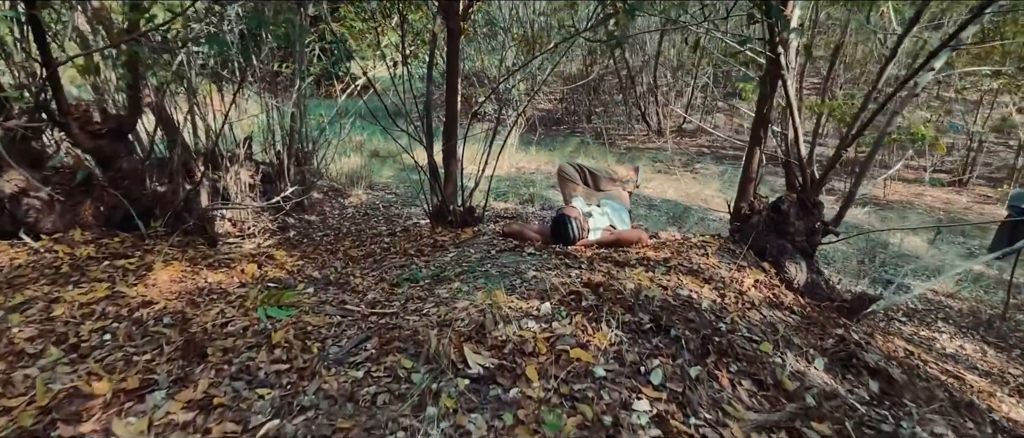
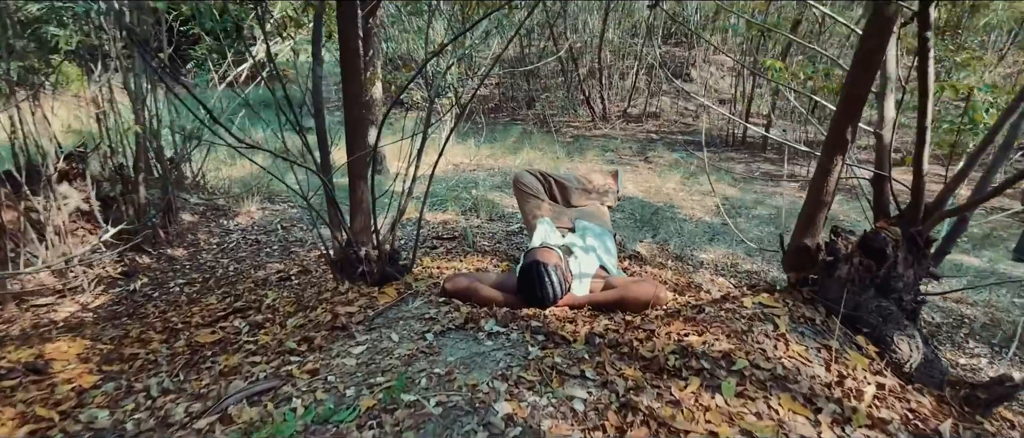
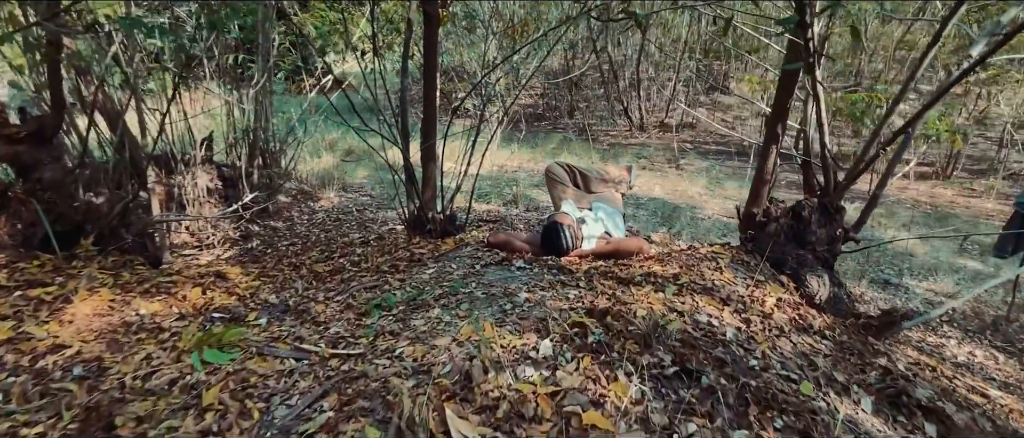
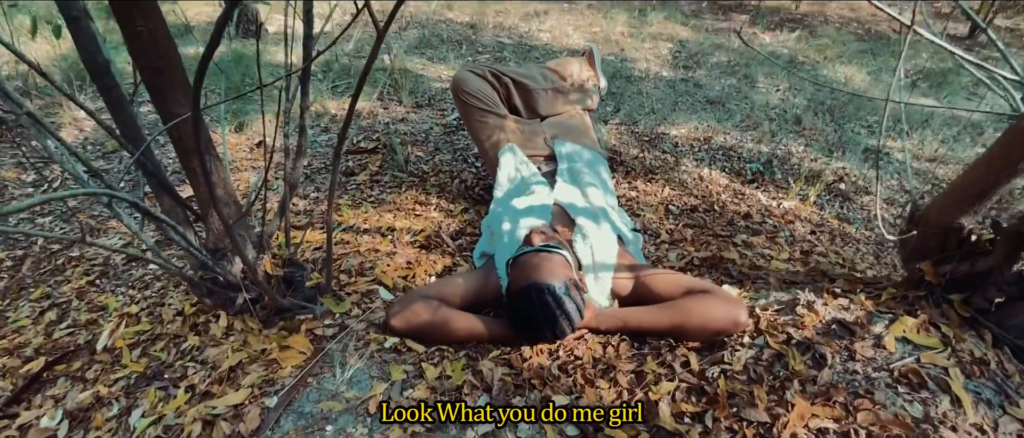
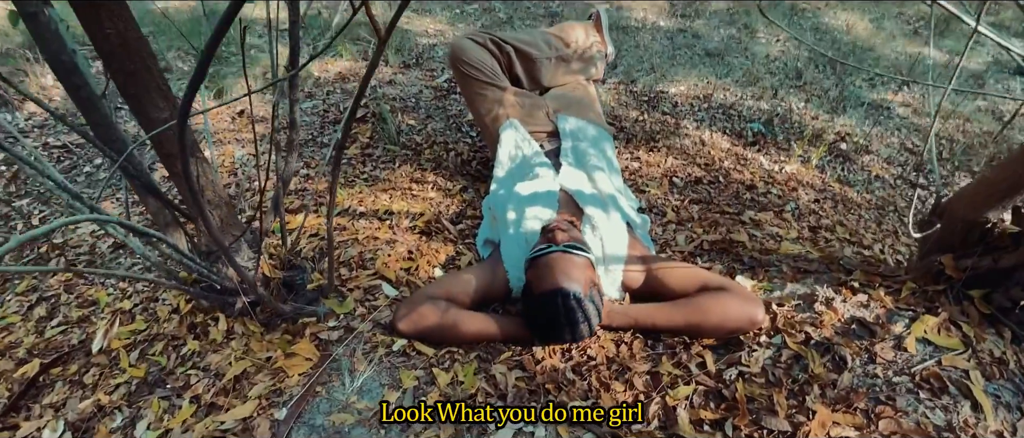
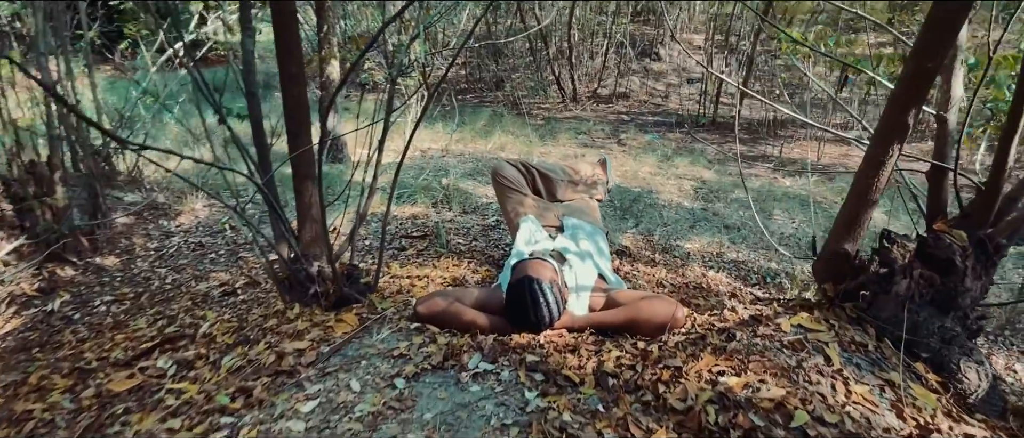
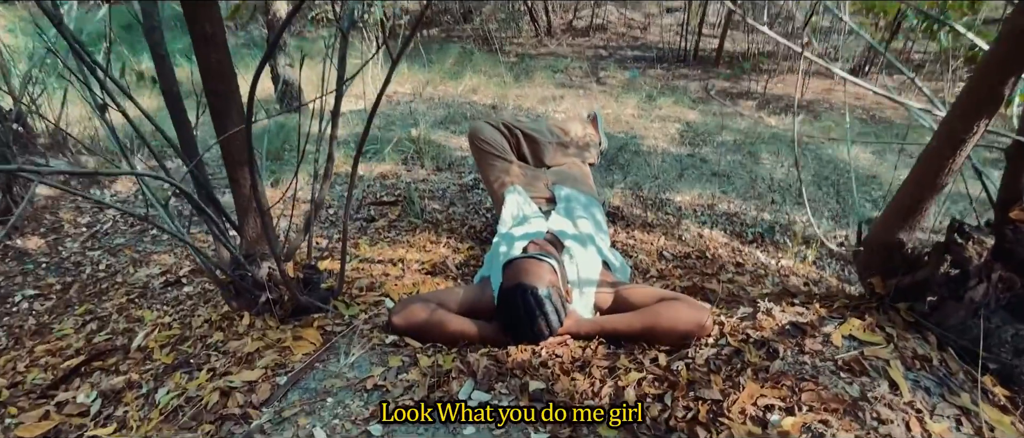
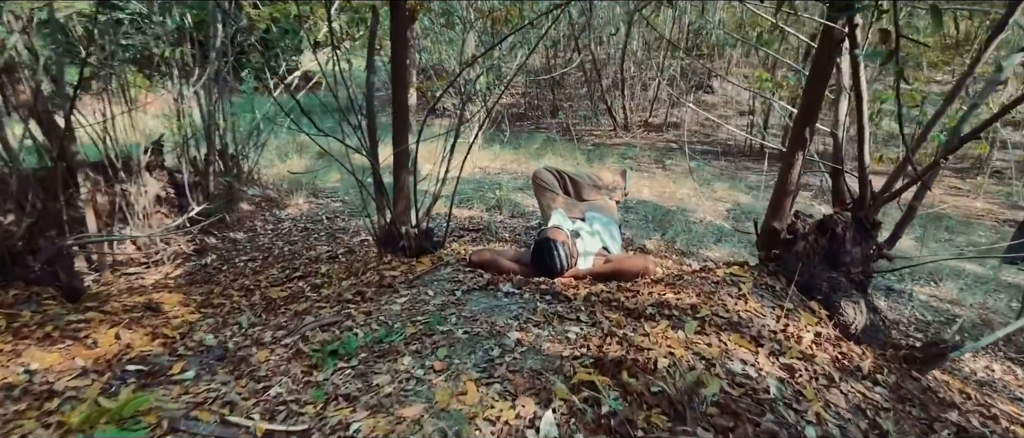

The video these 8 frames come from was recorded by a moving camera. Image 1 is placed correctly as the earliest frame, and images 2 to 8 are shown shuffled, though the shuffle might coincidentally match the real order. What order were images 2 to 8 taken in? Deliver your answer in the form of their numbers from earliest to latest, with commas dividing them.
3, 8, 2, 6, 7, 4, 5
